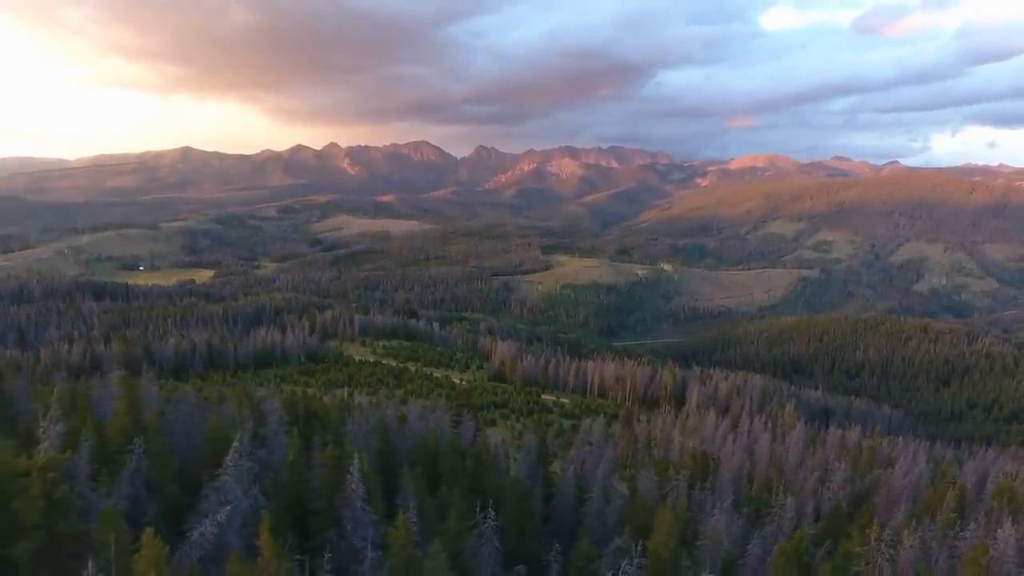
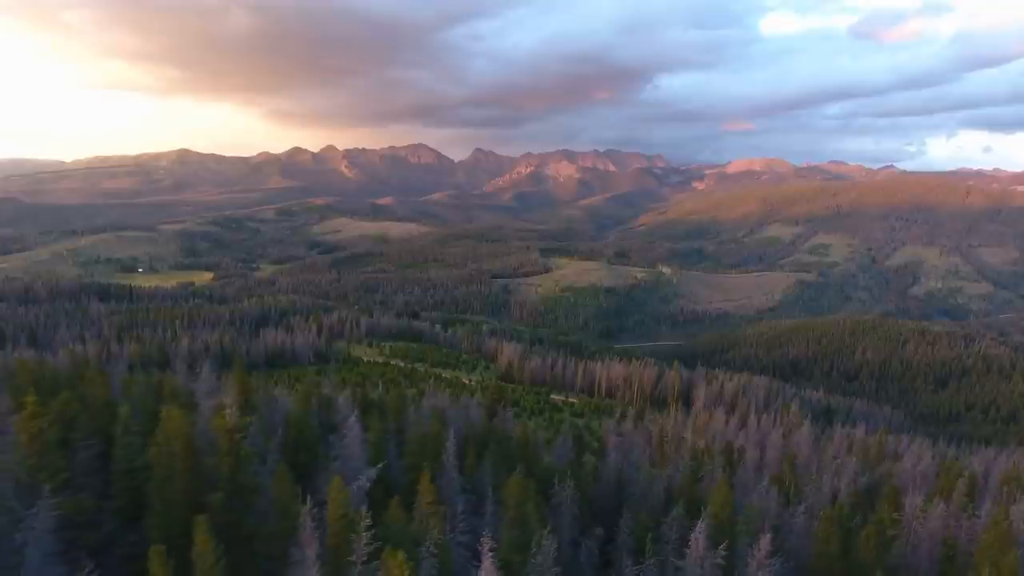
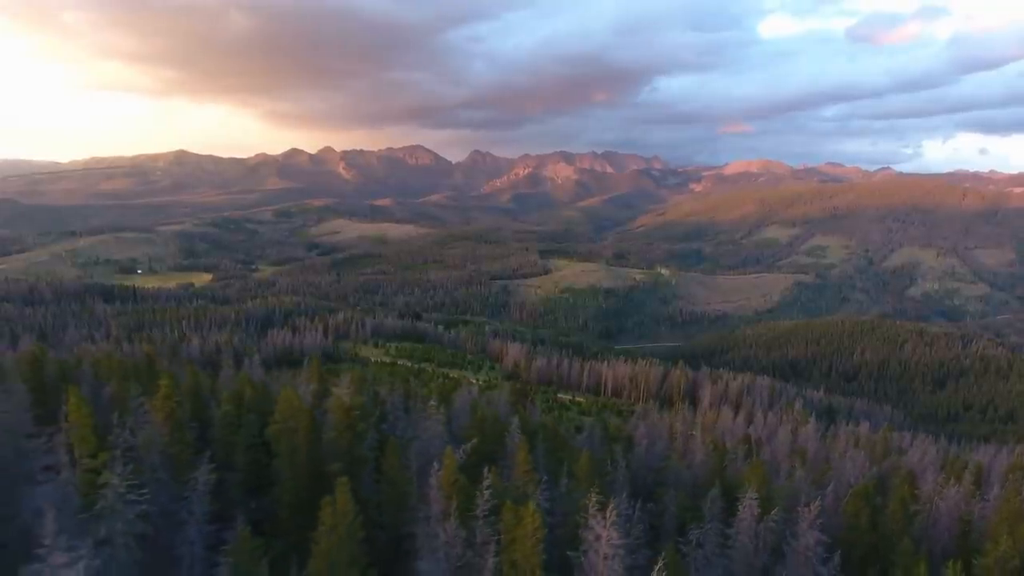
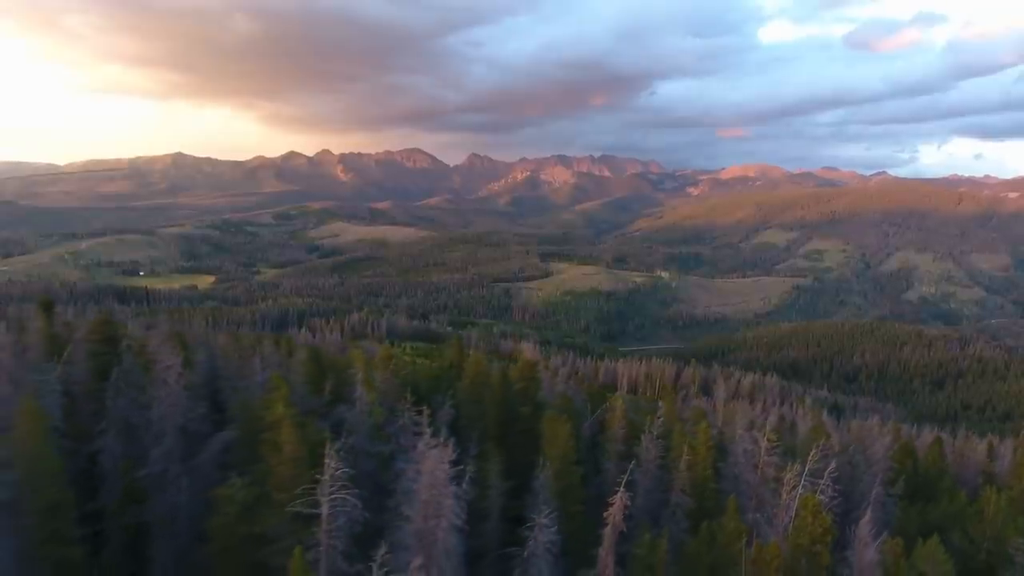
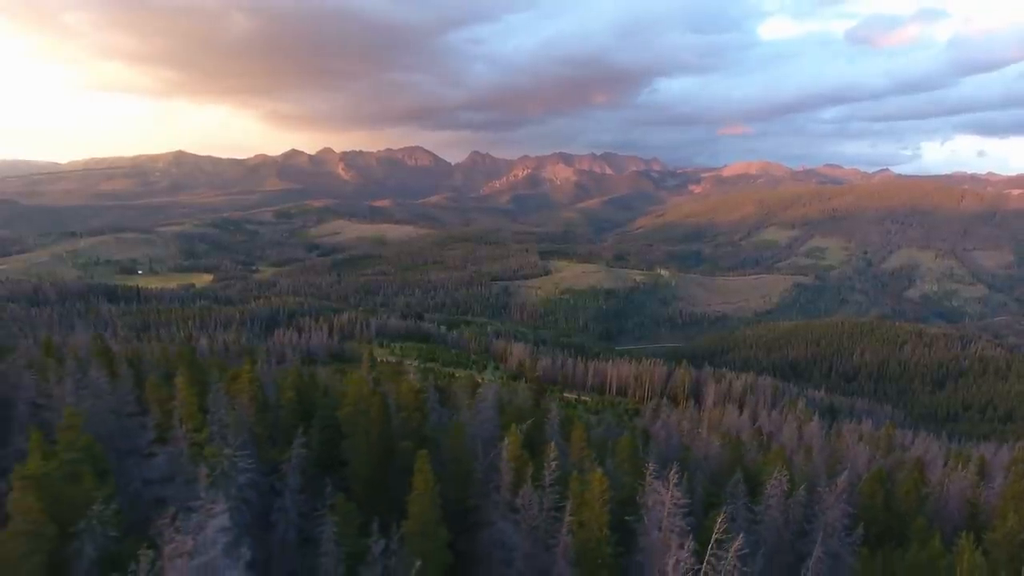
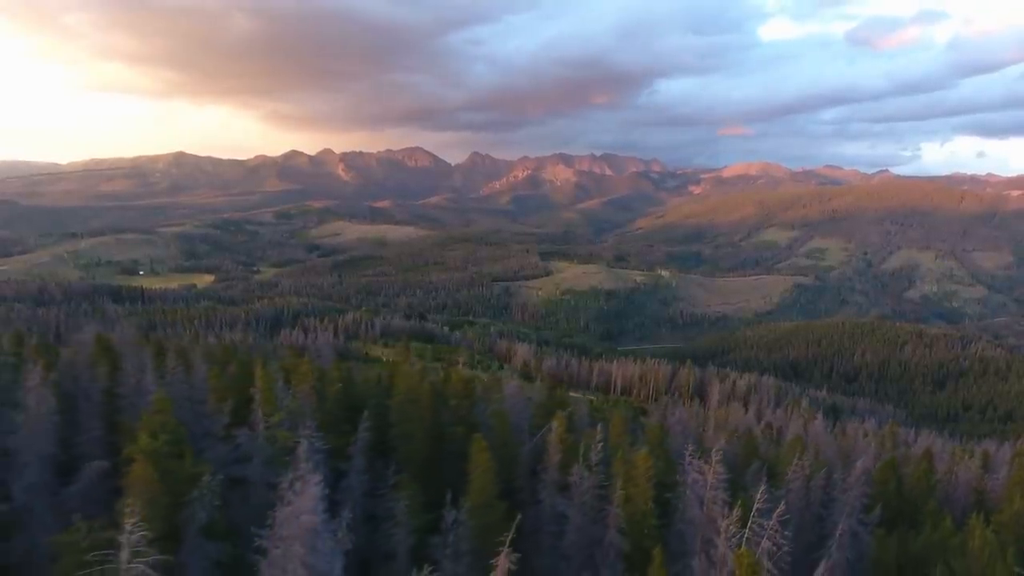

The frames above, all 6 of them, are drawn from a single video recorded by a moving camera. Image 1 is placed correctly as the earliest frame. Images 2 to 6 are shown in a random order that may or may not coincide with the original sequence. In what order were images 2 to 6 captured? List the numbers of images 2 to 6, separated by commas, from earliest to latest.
2, 3, 5, 6, 4
